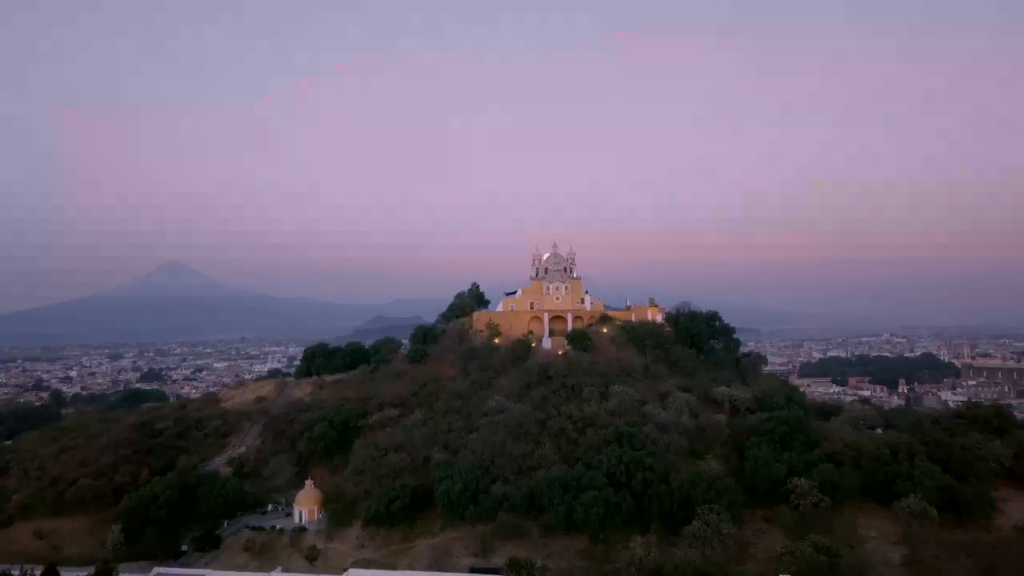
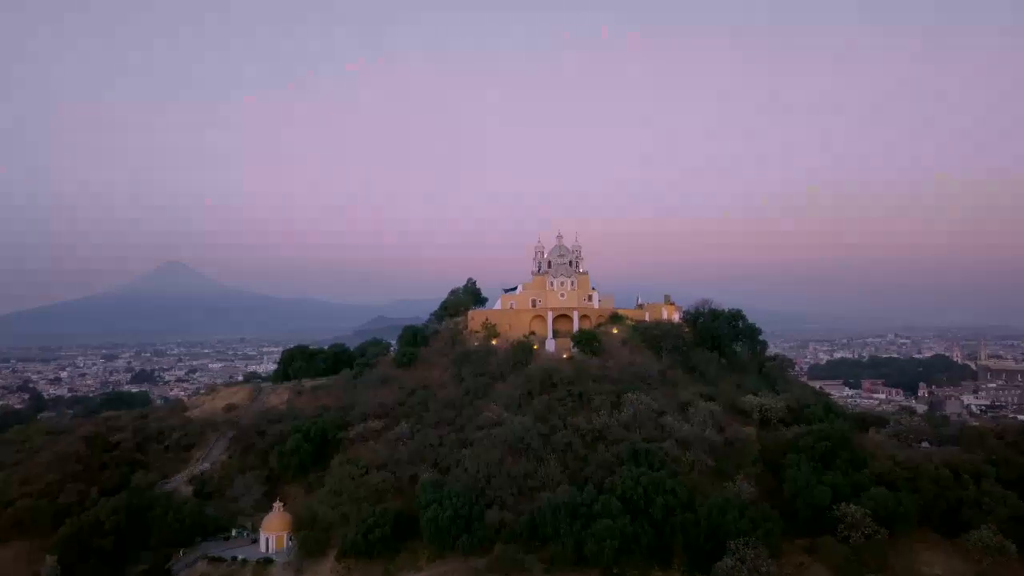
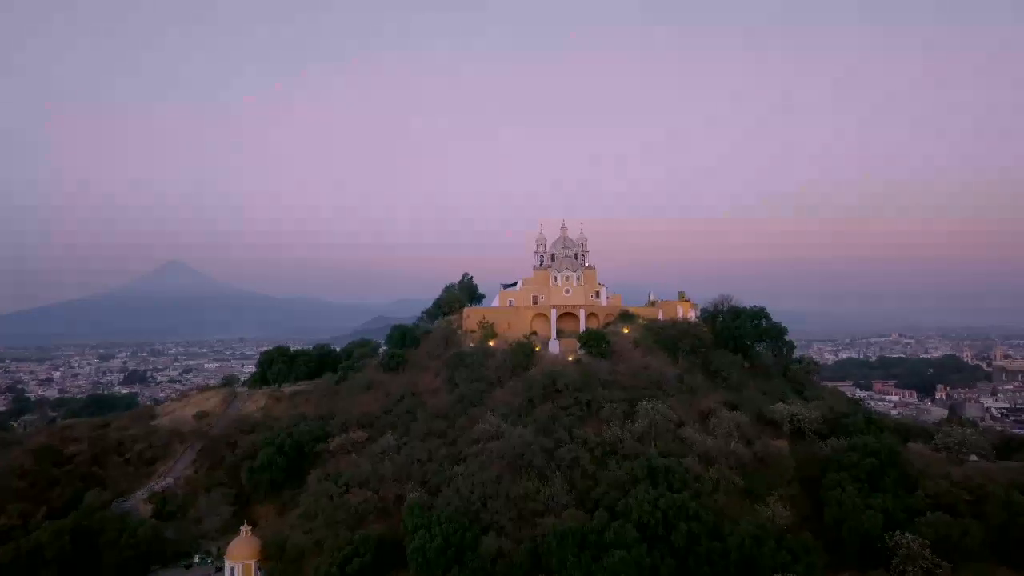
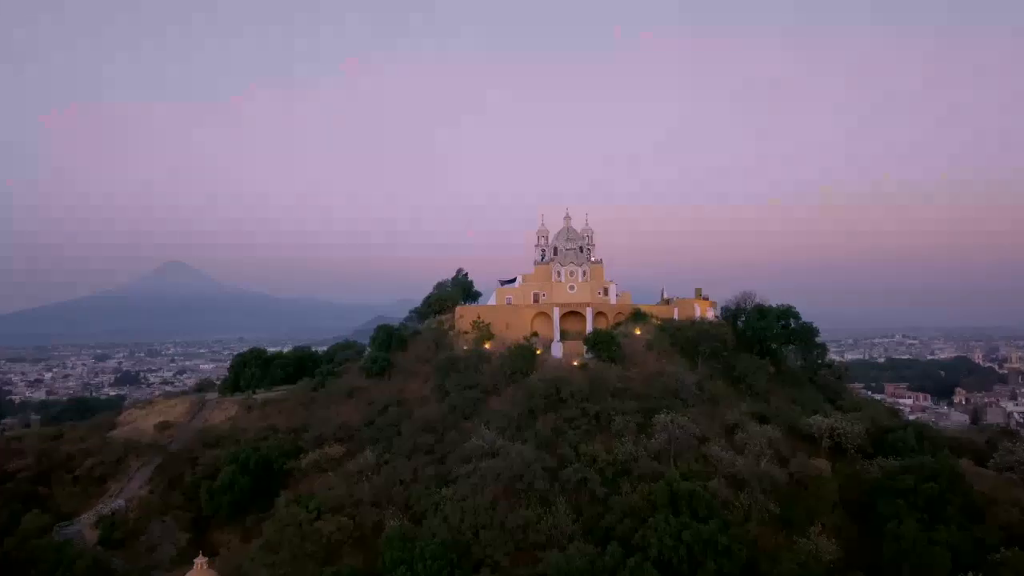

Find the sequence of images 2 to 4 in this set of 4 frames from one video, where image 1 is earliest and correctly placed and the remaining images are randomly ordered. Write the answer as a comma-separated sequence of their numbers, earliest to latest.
2, 3, 4
